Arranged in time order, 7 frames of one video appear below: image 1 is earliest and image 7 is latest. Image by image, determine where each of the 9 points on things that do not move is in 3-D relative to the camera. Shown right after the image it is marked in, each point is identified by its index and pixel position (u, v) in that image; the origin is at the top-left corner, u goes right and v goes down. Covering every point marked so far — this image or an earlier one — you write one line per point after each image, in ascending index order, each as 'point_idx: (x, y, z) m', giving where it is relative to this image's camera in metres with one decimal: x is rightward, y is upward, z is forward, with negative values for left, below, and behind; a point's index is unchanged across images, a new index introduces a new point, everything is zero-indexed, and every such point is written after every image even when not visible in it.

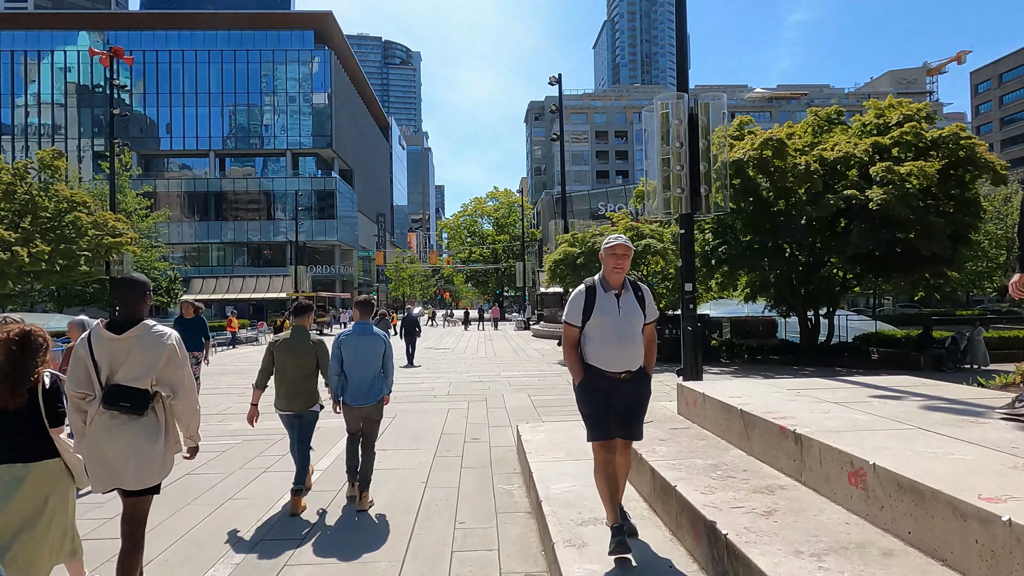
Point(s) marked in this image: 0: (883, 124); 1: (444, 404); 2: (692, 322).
0: (+9.6, +4.2, +17.1) m
1: (-1.1, -2.0, +11.6) m
2: (+2.7, -0.5, +10.0) m
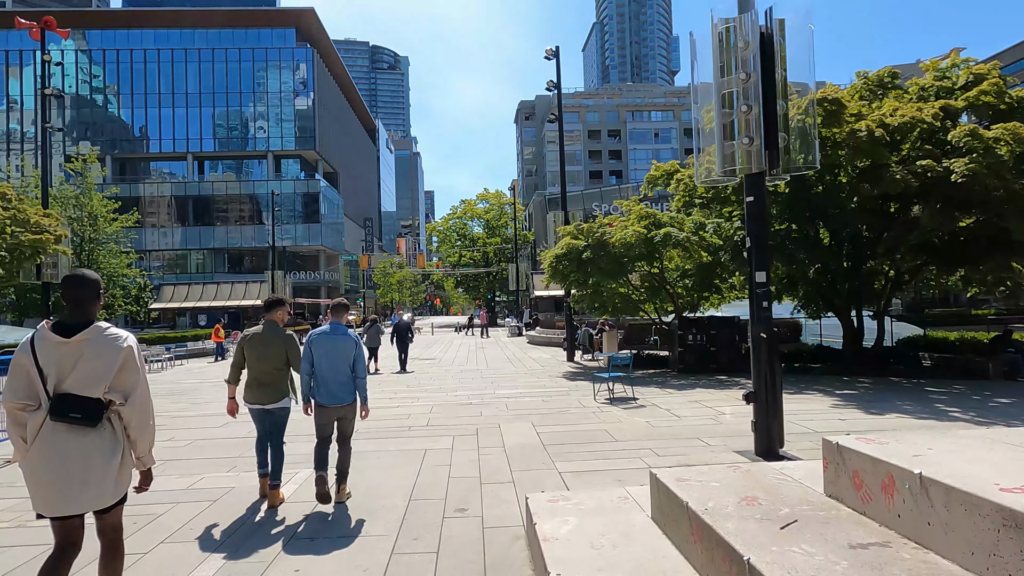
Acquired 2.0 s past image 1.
0: (+9.4, +4.3, +14.3) m
1: (-1.1, -2.0, +8.6) m
2: (+2.7, -0.4, +7.1) m
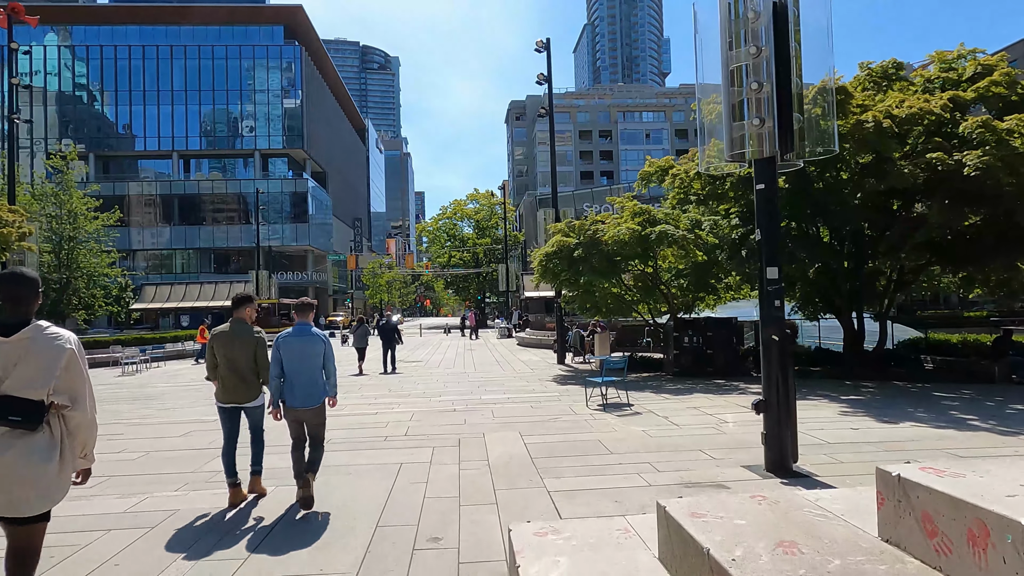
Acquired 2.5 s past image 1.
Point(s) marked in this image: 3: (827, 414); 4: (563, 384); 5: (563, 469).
0: (+9.2, +4.3, +13.8) m
1: (-1.3, -1.9, +7.9) m
2: (+2.5, -0.4, +6.4) m
3: (+4.6, -1.8, +9.7) m
4: (+1.1, -2.1, +14.5) m
5: (+0.5, -1.8, +6.8) m
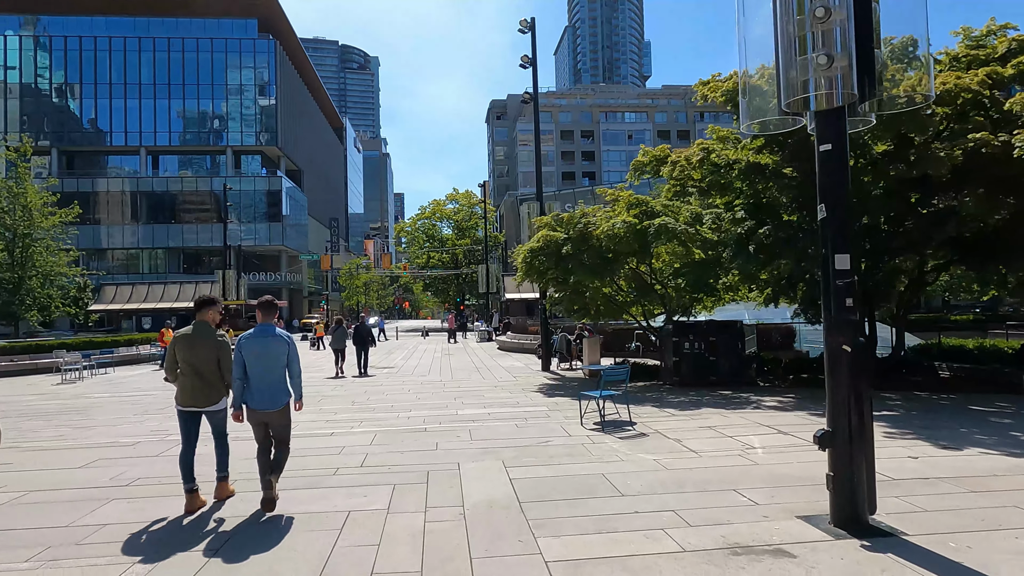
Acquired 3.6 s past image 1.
0: (+8.8, +4.3, +12.4) m
1: (-1.5, -1.9, +6.1) m
2: (+2.4, -0.3, +4.8) m
3: (+4.4, -1.8, +8.2) m
4: (+0.7, -2.1, +12.9) m
5: (+0.4, -1.8, +5.1) m
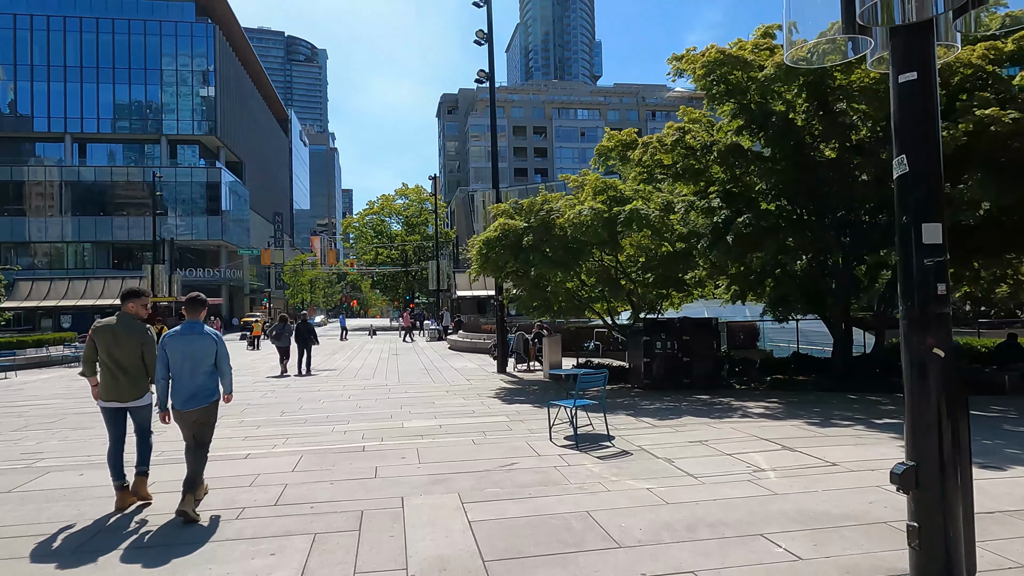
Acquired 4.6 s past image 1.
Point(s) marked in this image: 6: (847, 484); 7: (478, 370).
0: (+8.1, +4.4, +11.5) m
1: (-1.7, -1.8, +4.5) m
2: (+2.3, -0.2, +3.5) m
3: (+3.9, -1.7, +7.0) m
4: (0.0, -2.0, +11.4) m
5: (+0.2, -1.7, +3.7) m
6: (+2.9, -1.7, +5.7) m
7: (-0.9, -2.2, +18.2) m
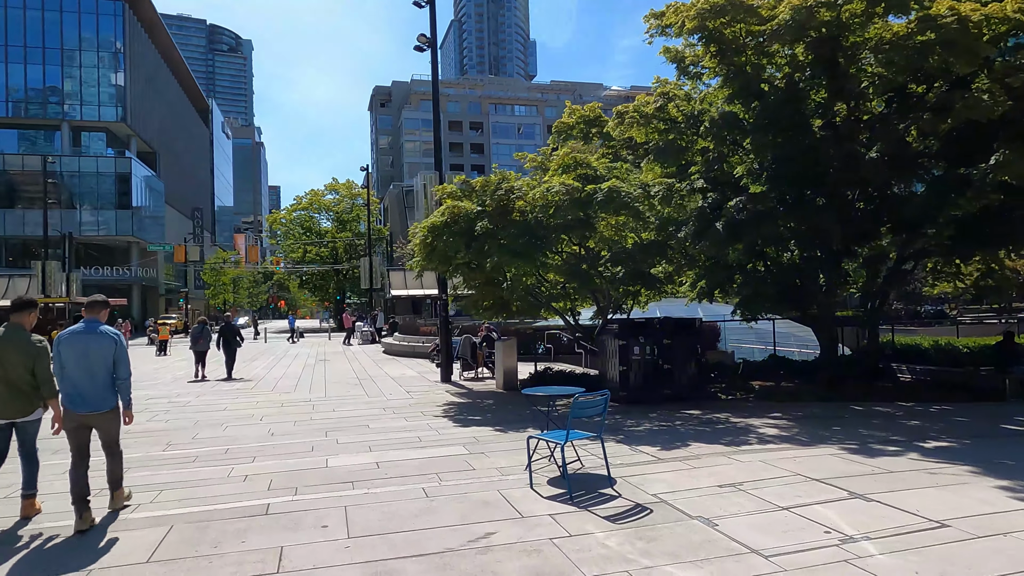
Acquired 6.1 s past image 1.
0: (+7.4, +4.5, +10.1) m
1: (-1.7, -1.7, +2.2) m
2: (+2.4, -0.2, +1.6) m
3: (+3.7, -1.6, +5.2) m
4: (-0.7, -1.9, +9.2) m
5: (+0.3, -1.6, +1.5) m
6: (+2.8, -1.6, +3.9) m
7: (-2.2, -2.2, +15.9) m
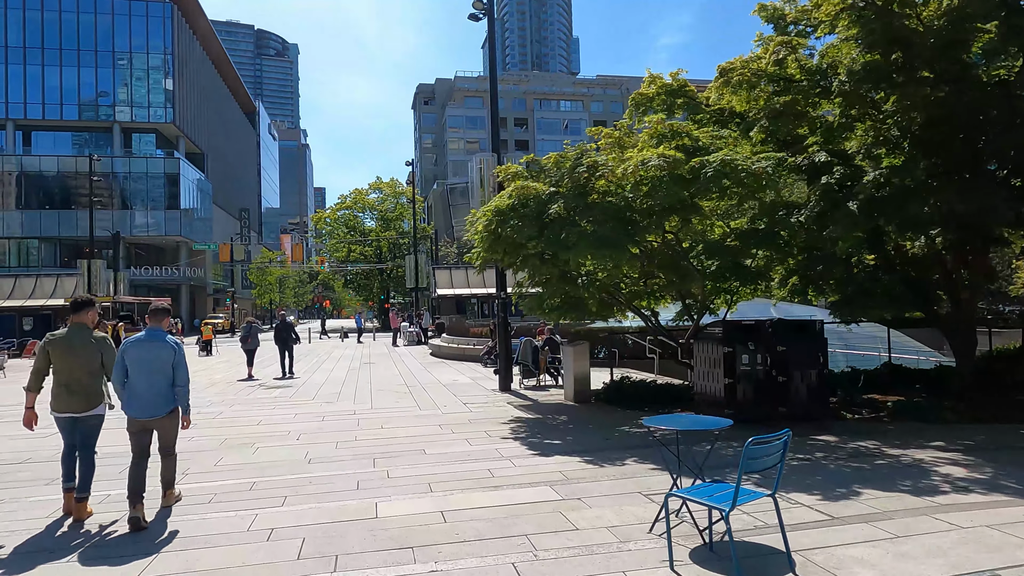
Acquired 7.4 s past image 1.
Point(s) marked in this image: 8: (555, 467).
0: (+8.4, +4.6, +7.8) m
1: (-1.1, -1.7, +0.5) m
2: (+2.9, -0.1, -0.4) m
3: (+4.5, -1.6, +3.2) m
4: (+0.3, -1.8, +7.5) m
5: (+0.8, -1.6, -0.3) m
6: (+3.5, -1.6, +1.9) m
7: (-0.8, -2.1, +14.3) m
8: (+0.4, -1.8, +6.6) m
